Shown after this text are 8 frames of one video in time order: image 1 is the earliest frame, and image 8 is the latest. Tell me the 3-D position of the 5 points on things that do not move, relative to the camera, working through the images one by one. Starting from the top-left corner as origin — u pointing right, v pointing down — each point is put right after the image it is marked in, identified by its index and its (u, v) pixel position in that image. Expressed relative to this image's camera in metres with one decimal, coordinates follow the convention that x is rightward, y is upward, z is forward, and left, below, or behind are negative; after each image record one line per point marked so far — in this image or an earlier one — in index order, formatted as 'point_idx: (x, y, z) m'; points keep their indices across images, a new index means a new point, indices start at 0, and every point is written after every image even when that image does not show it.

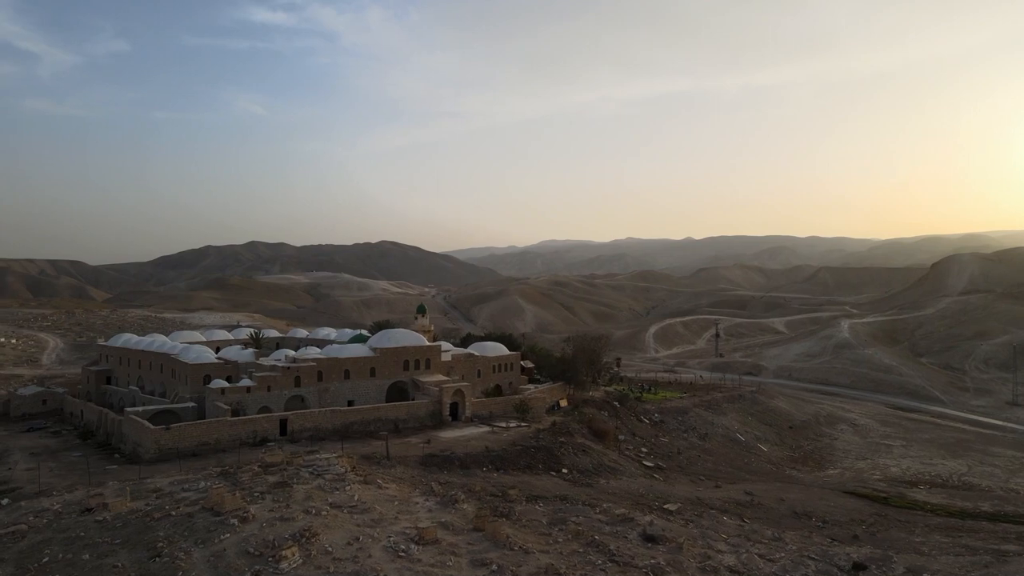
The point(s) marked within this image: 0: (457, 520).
0: (-1.2, -4.9, +14.3) m
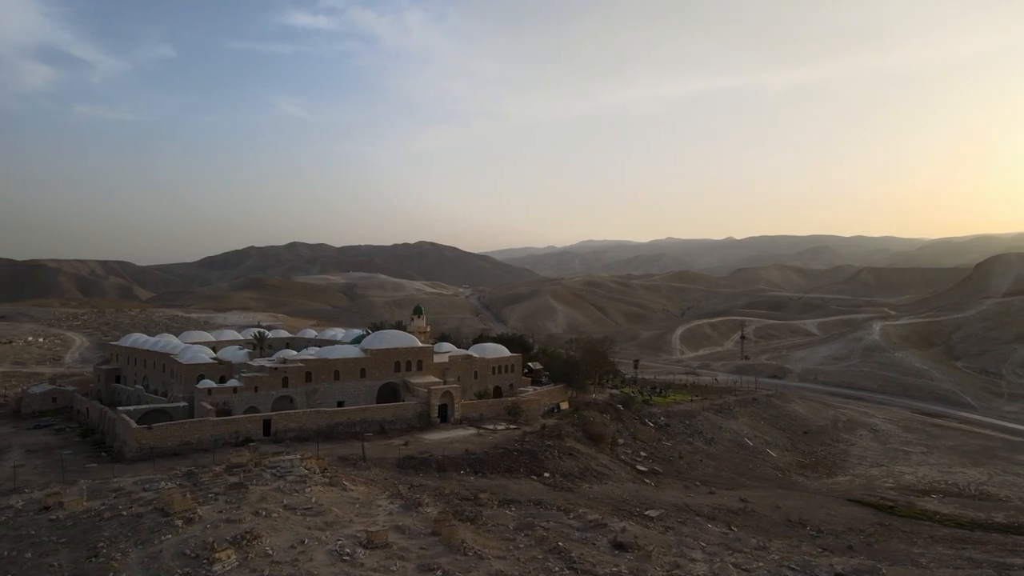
0: (-2.0, -4.9, +14.1) m
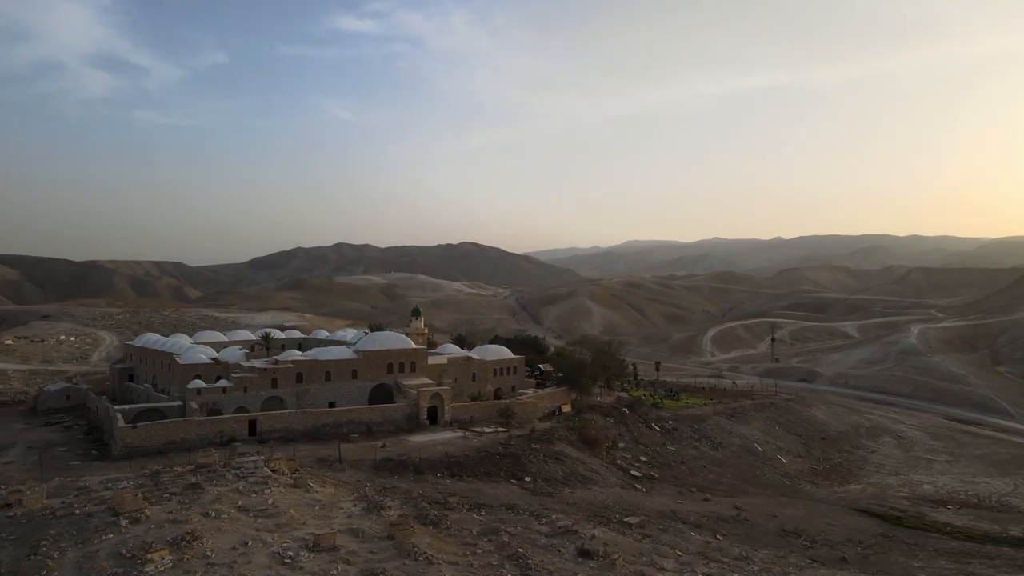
0: (-2.9, -4.9, +14.0) m
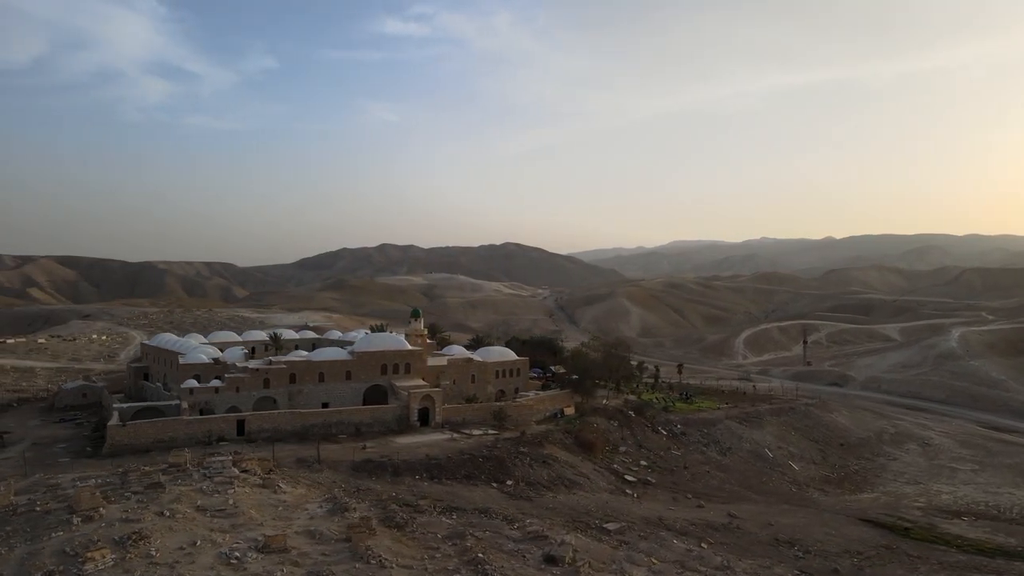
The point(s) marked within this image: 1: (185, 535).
0: (-3.7, -5.0, +14.0) m
1: (-5.9, -4.4, +12.2) m
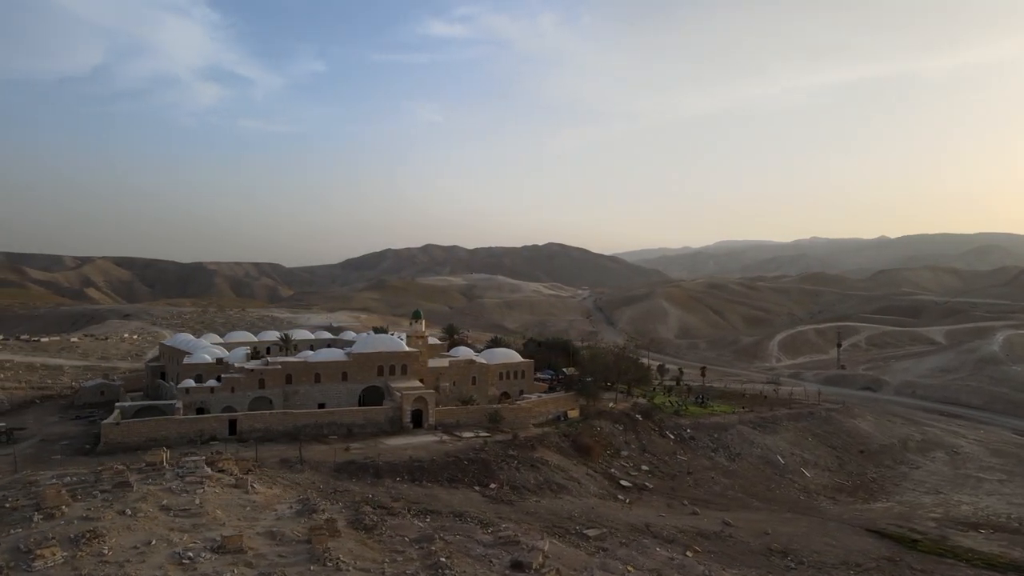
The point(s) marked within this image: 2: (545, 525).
0: (-4.5, -5.0, +14.1) m
1: (-6.7, -4.5, +12.4) m
2: (+0.9, -6.2, +17.8) m
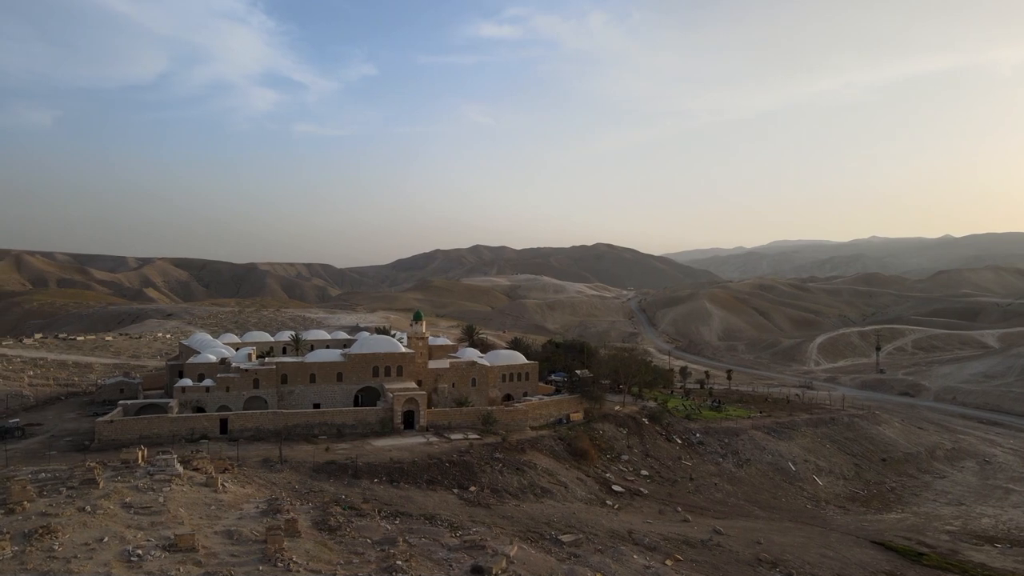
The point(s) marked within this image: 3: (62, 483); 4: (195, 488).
0: (-5.4, -5.0, +14.2) m
1: (-7.7, -4.5, +12.6) m
2: (+0.2, -6.2, +17.6) m
3: (-9.5, -4.1, +14.5) m
4: (-7.3, -4.6, +15.6) m
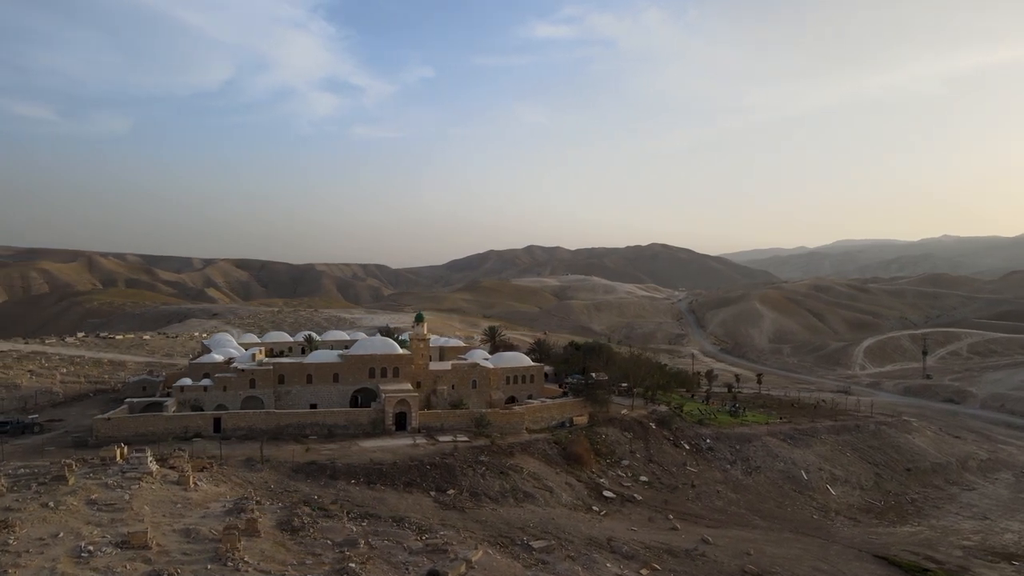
0: (-6.4, -5.1, +14.5) m
1: (-8.8, -4.6, +13.1) m
2: (-0.6, -6.3, +17.5) m
3: (-10.5, -4.2, +15.1) m
4: (-8.1, -4.6, +16.0) m
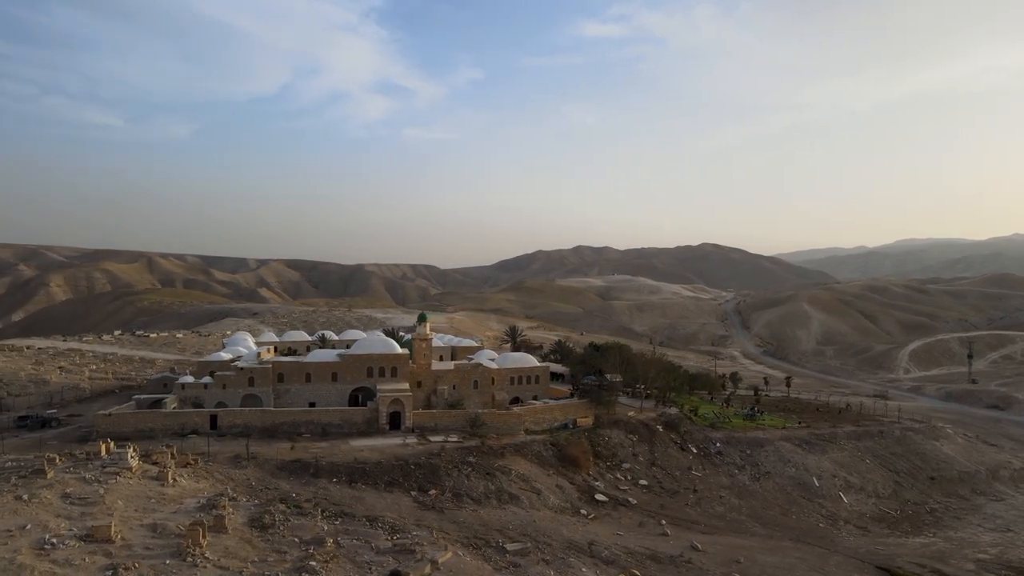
0: (-7.2, -5.1, +14.7) m
1: (-9.7, -4.6, +13.5) m
2: (-1.2, -6.3, +17.4) m
3: (-11.2, -4.2, +15.6) m
4: (-8.8, -4.6, +16.4) m
